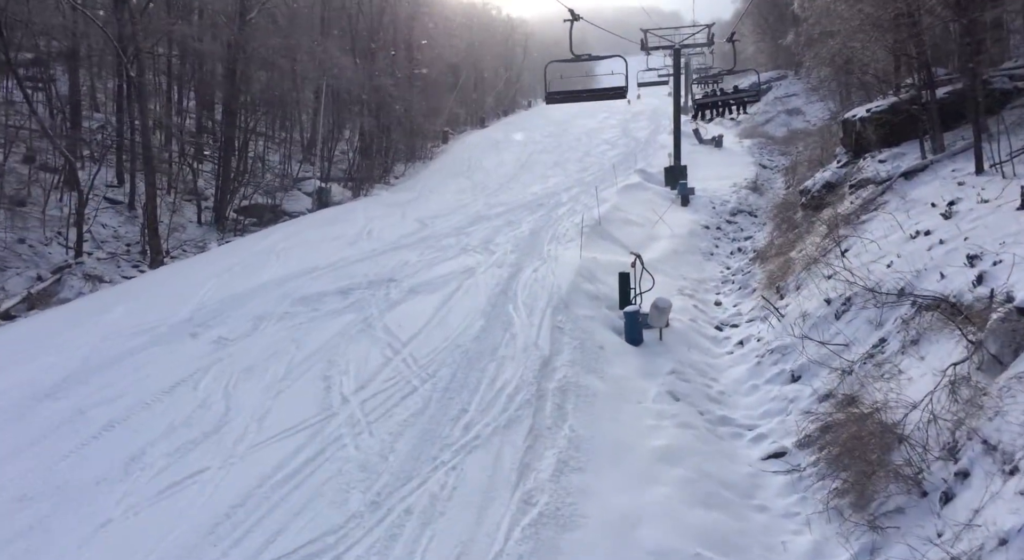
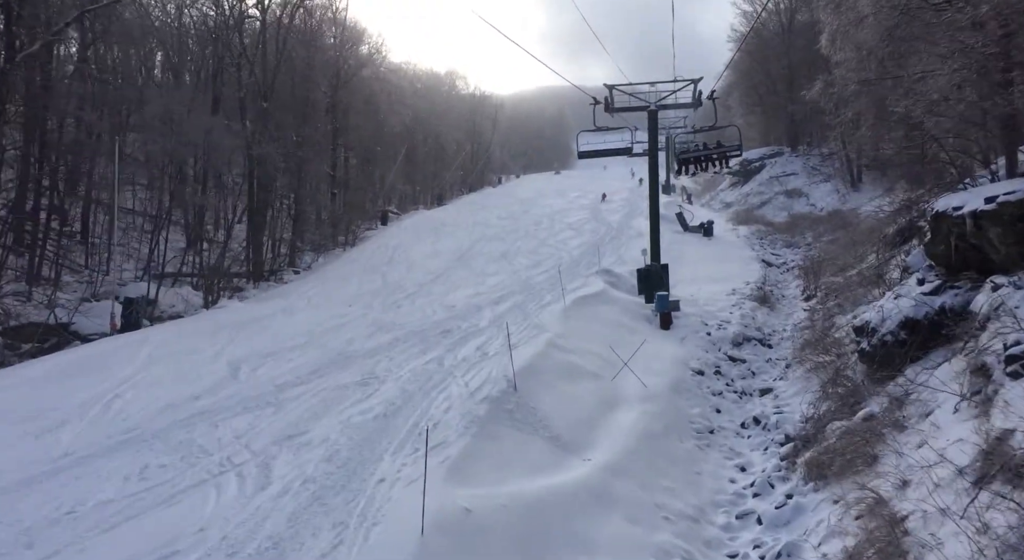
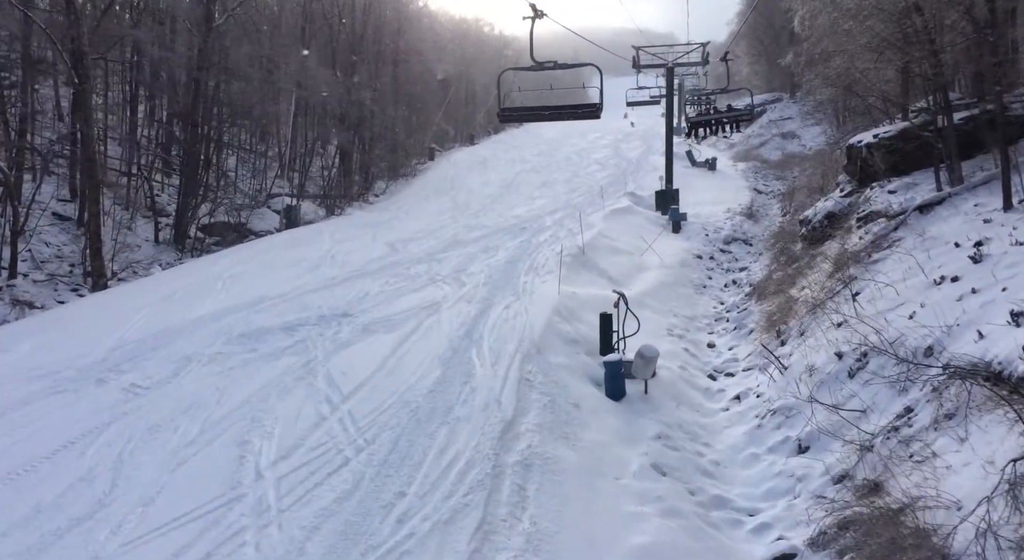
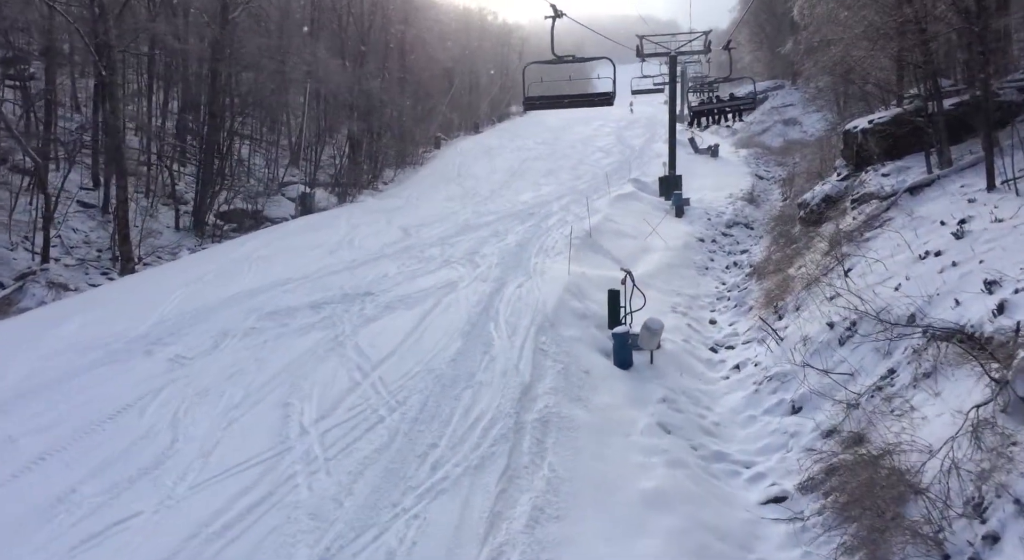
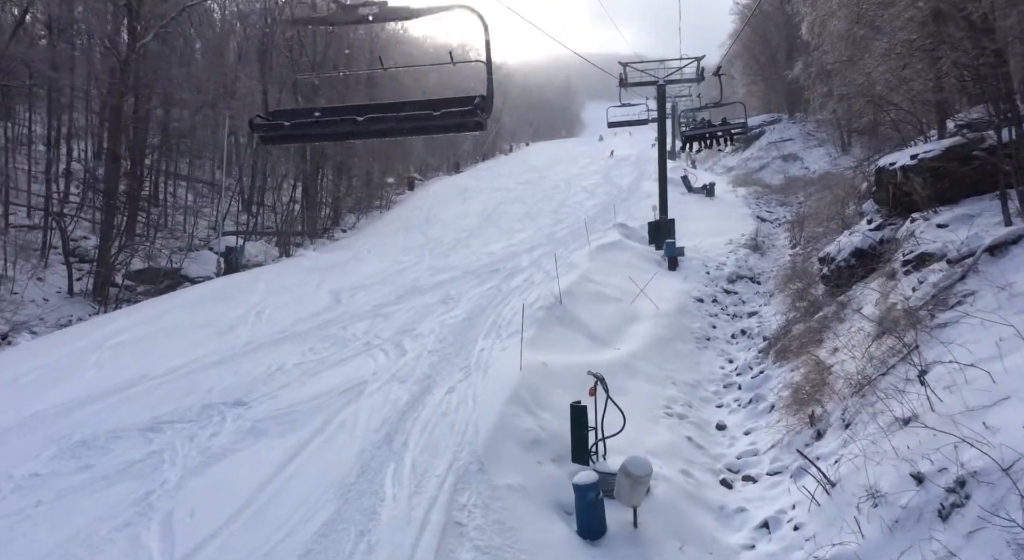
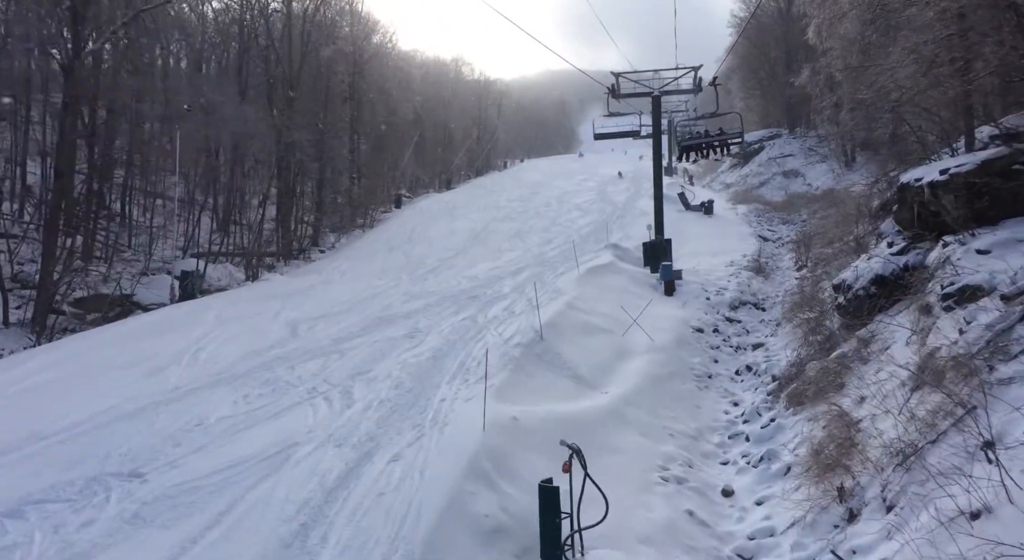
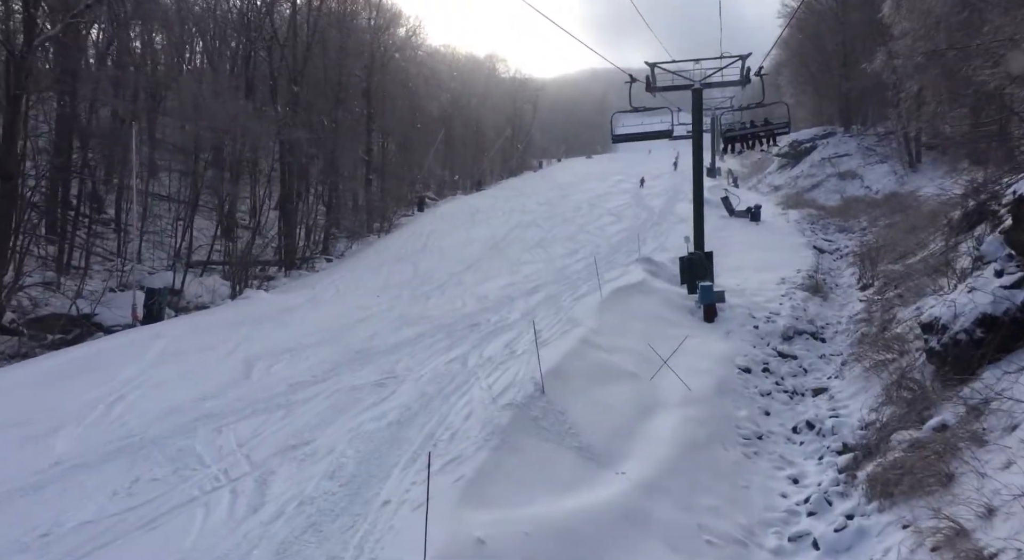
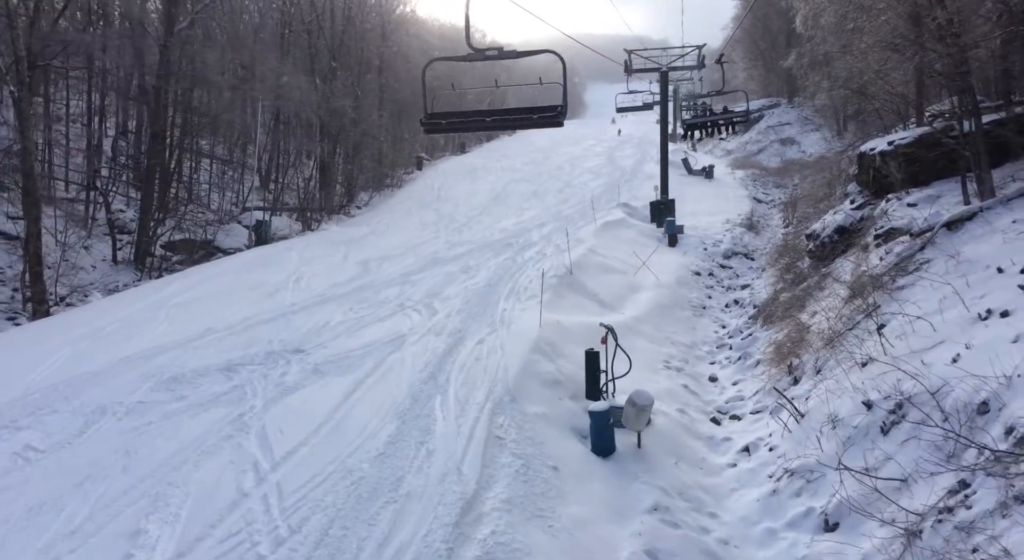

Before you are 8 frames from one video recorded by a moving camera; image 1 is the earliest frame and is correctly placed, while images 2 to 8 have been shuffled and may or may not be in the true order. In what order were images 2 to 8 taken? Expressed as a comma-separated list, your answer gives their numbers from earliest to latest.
4, 3, 8, 5, 6, 2, 7
